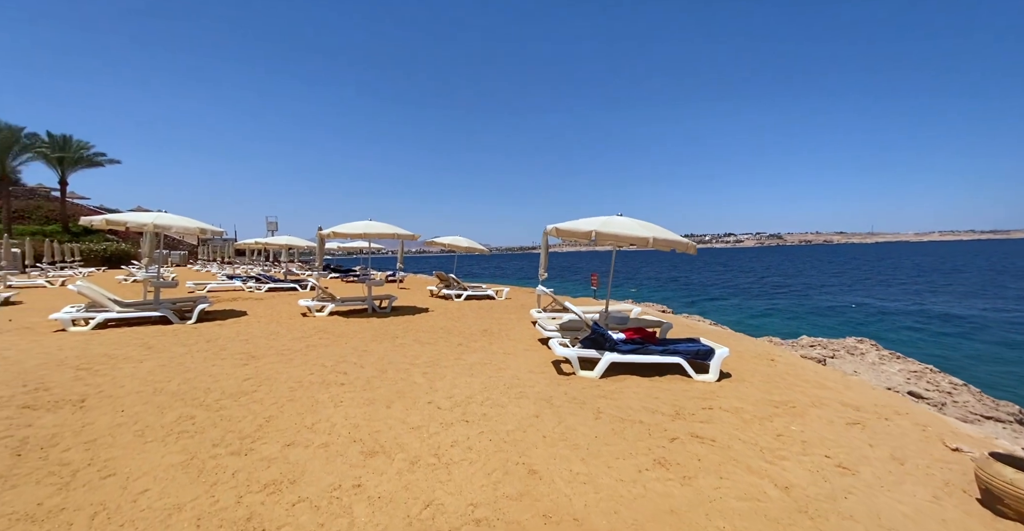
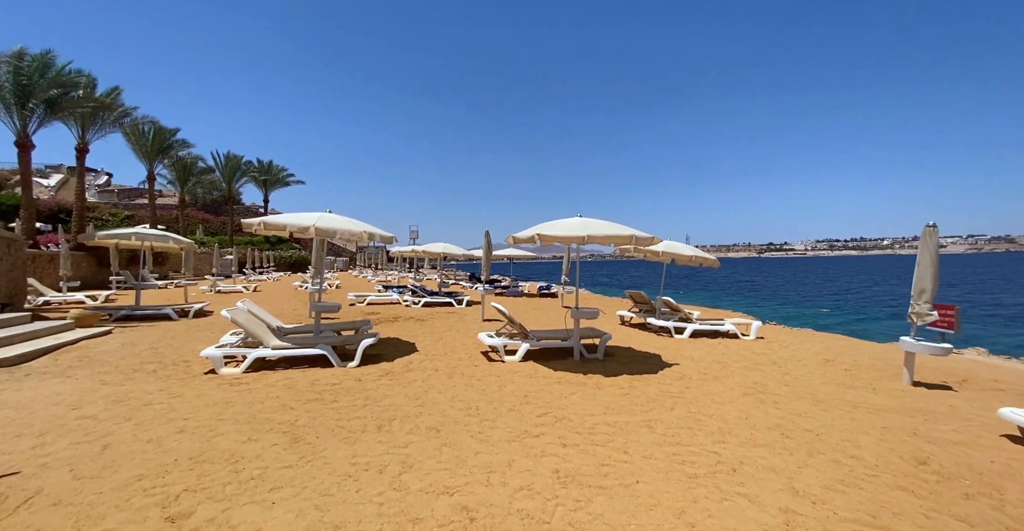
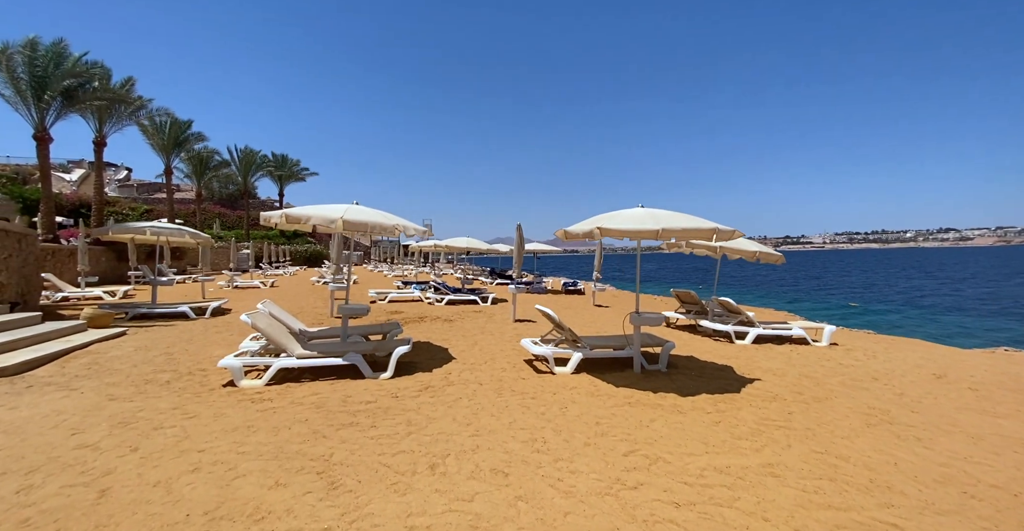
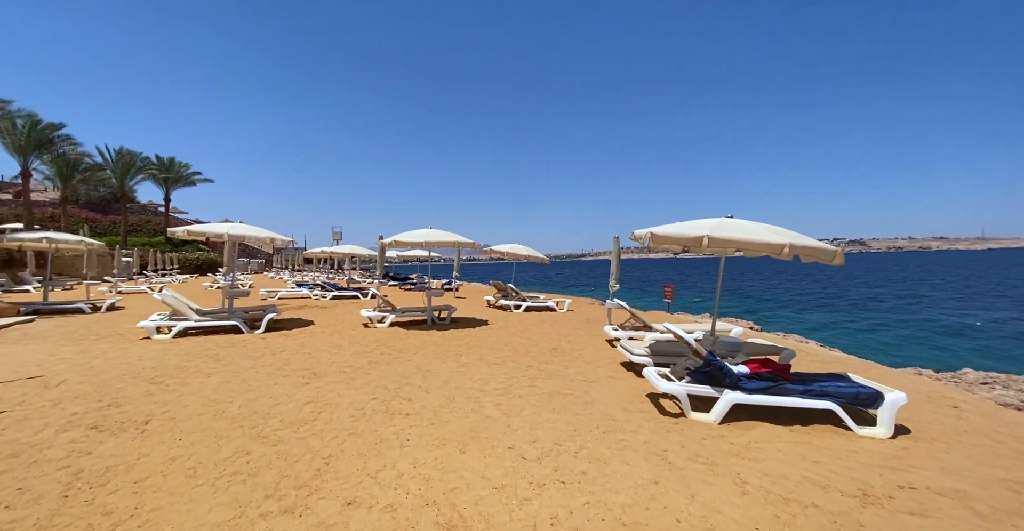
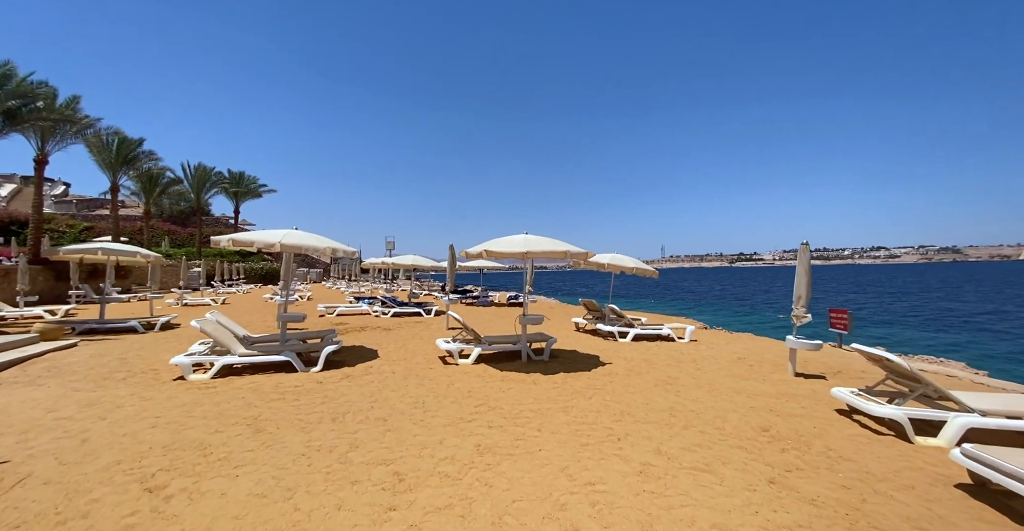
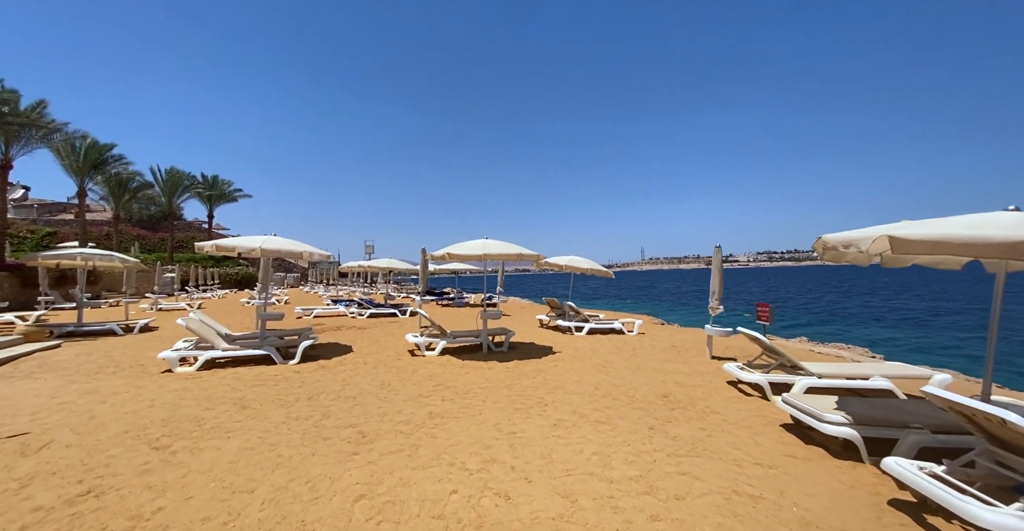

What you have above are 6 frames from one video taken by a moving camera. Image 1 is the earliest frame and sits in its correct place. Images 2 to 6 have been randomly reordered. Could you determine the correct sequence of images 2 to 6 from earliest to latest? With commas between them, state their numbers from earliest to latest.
4, 6, 5, 2, 3
